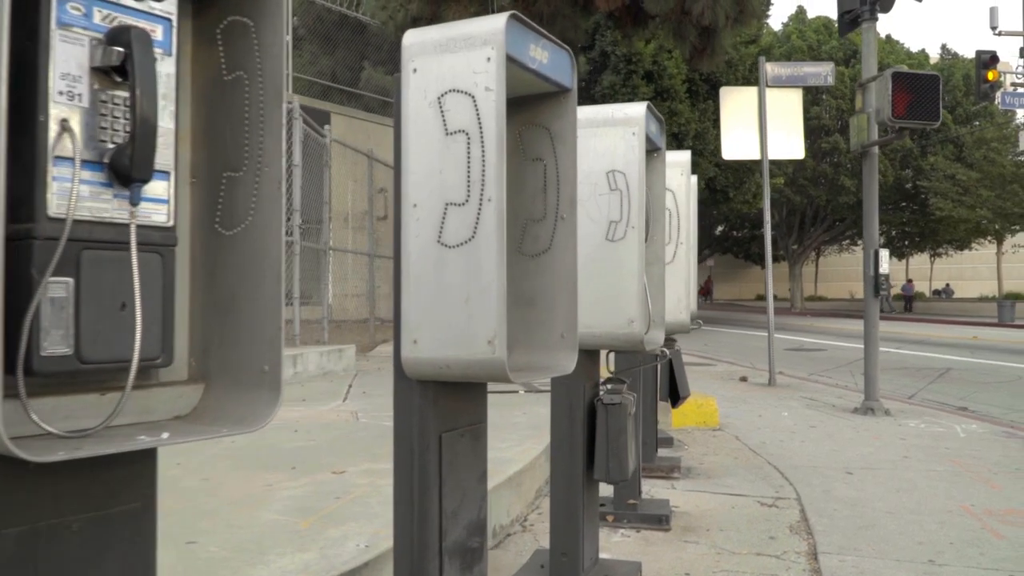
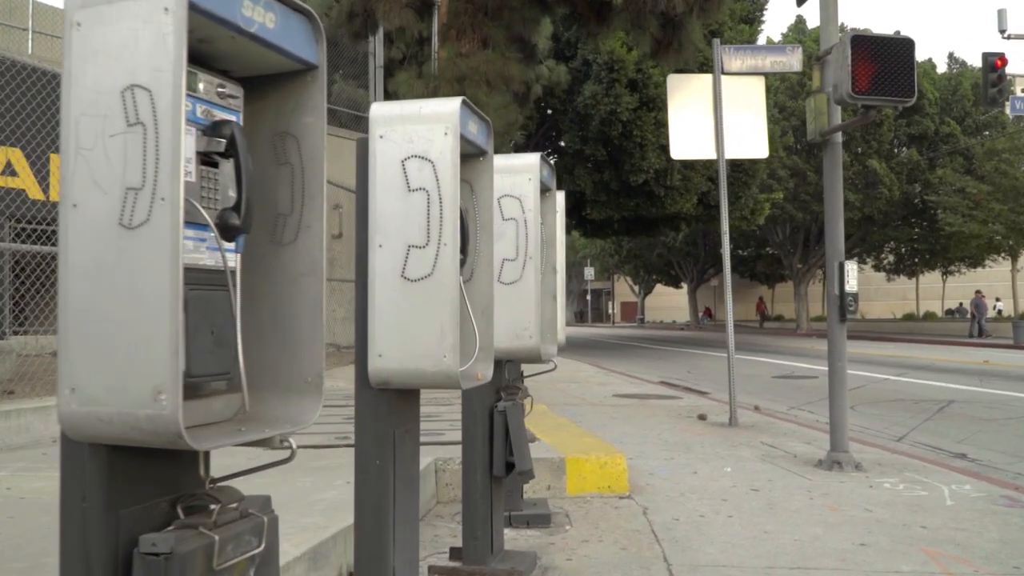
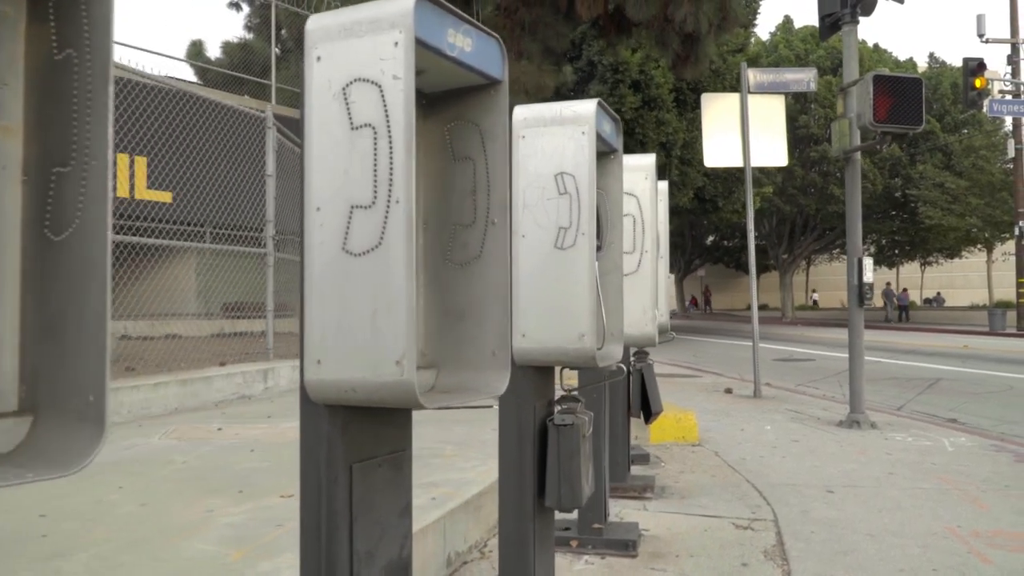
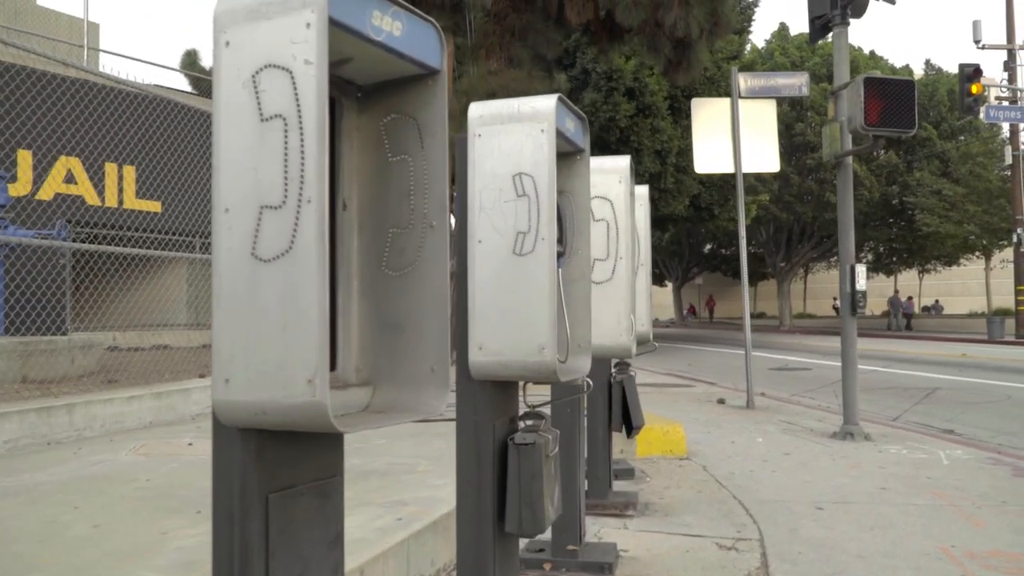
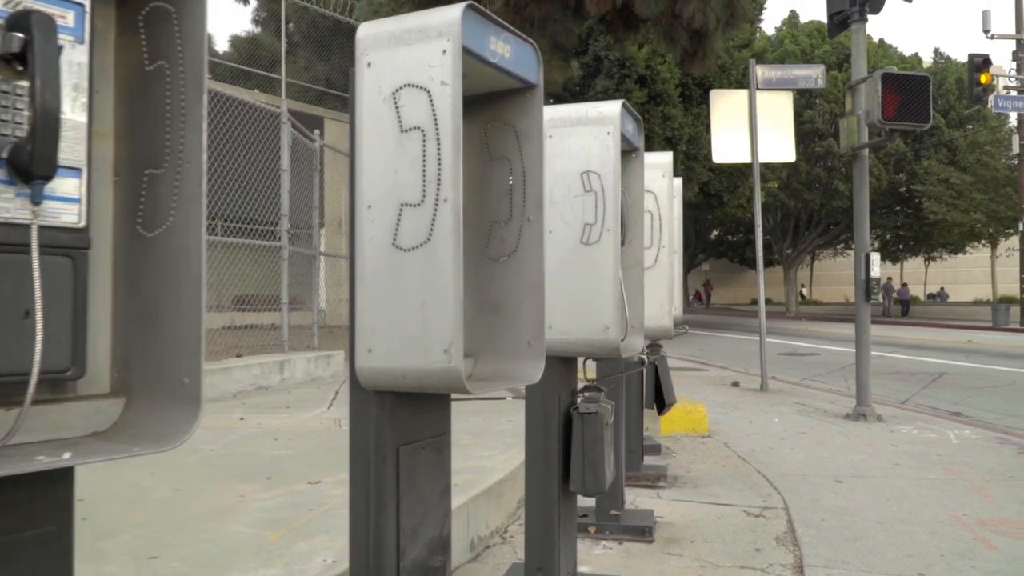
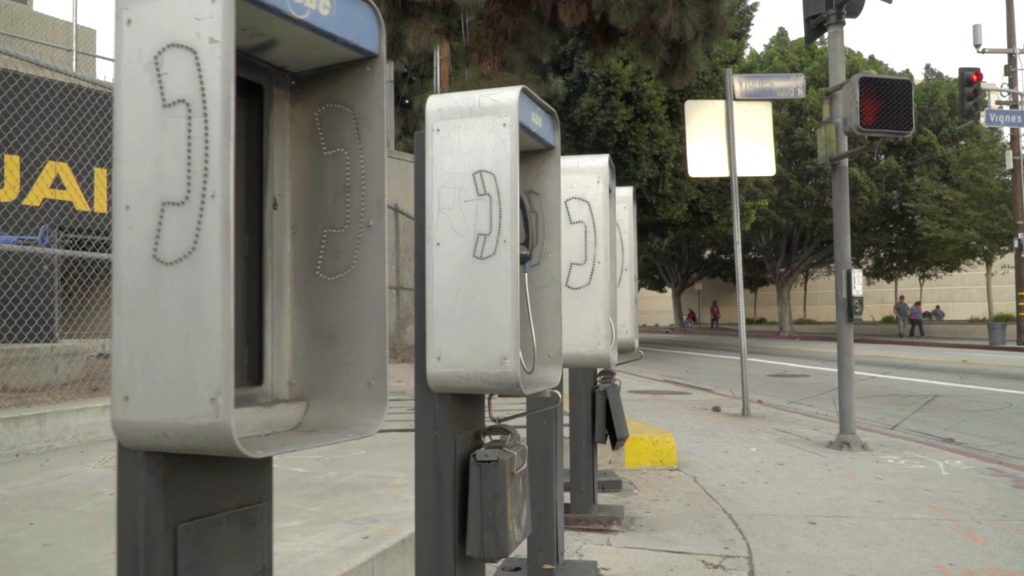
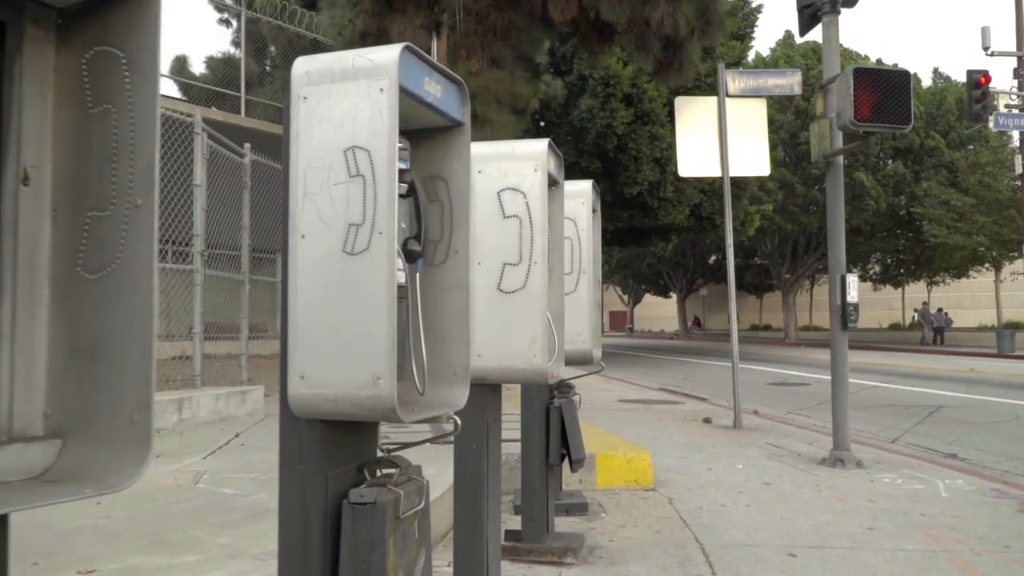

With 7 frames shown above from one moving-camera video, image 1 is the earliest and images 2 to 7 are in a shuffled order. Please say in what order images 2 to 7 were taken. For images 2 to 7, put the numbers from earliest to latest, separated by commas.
5, 3, 4, 6, 7, 2
